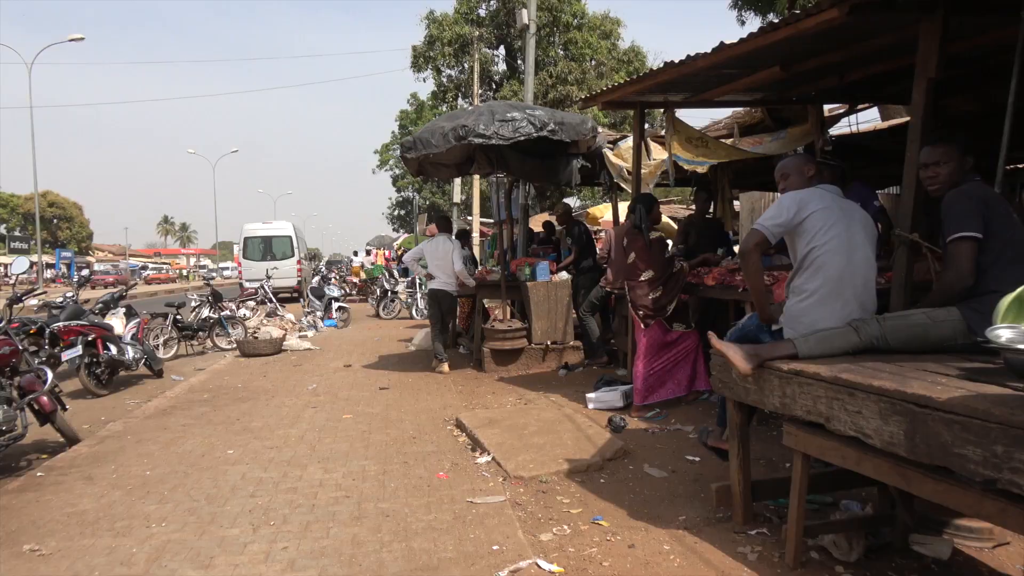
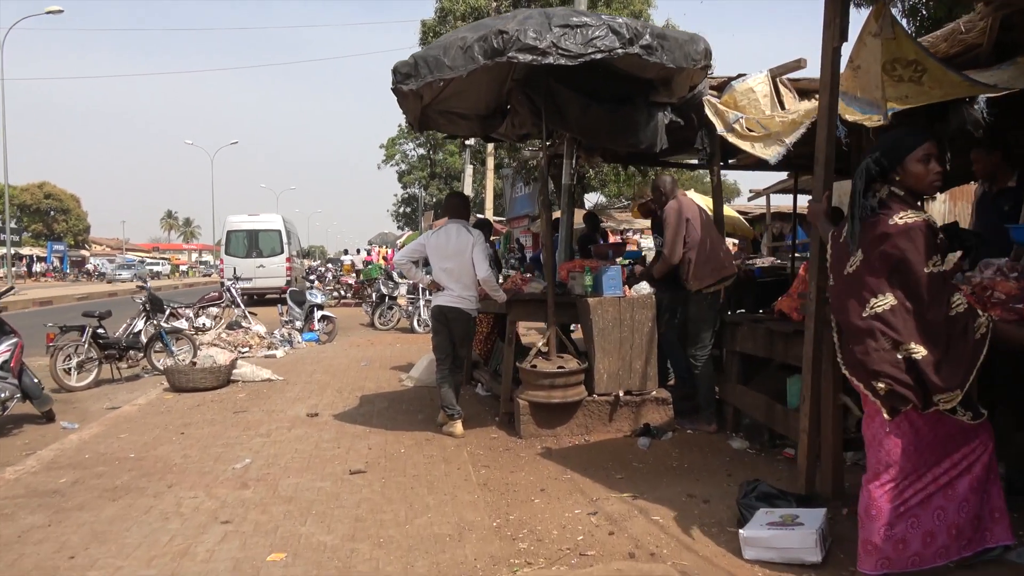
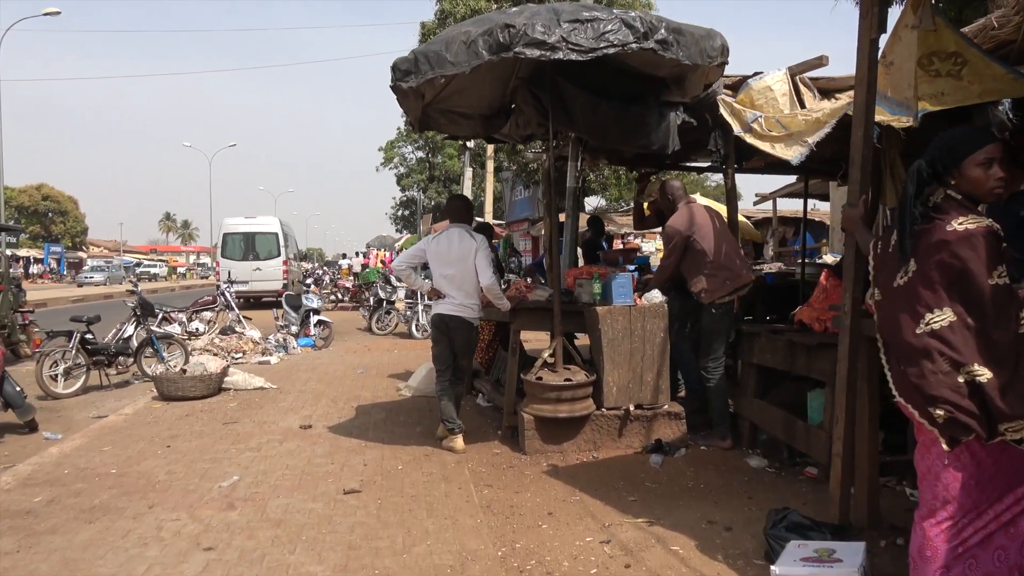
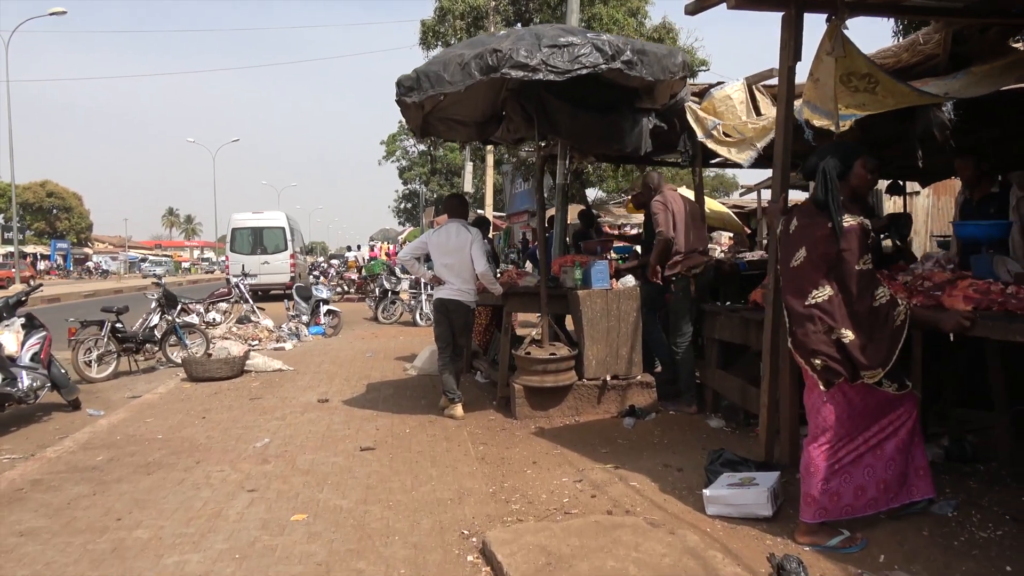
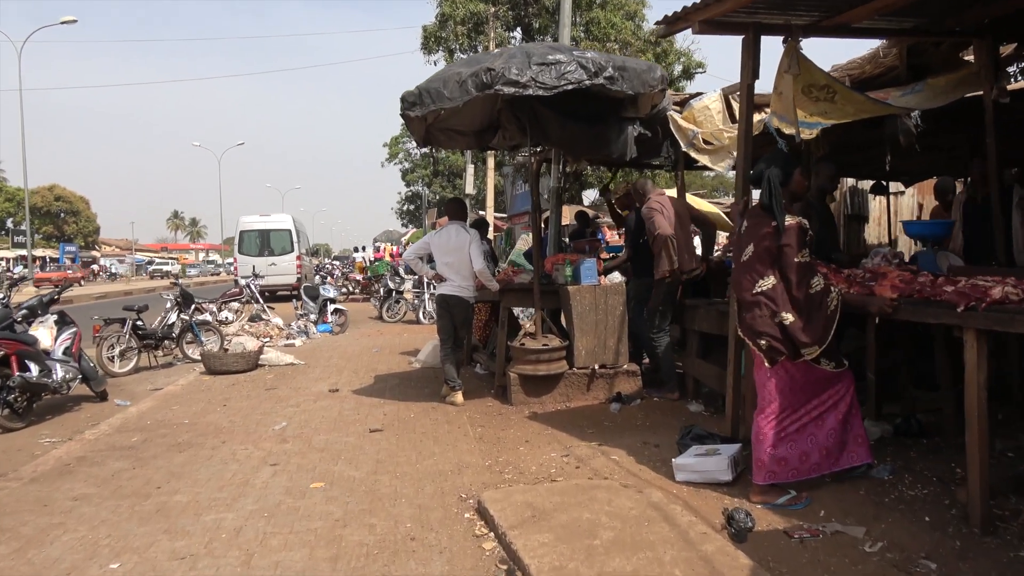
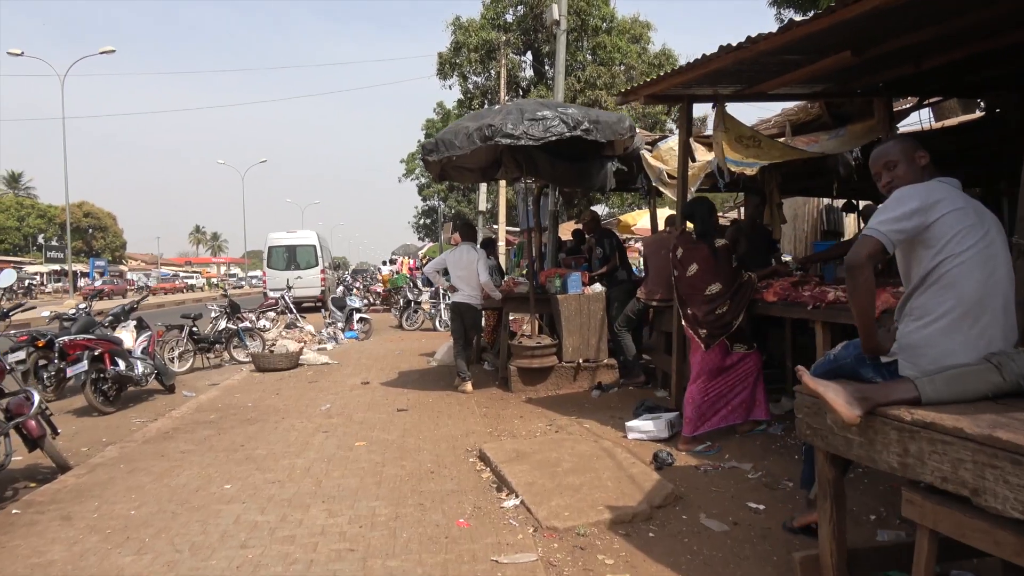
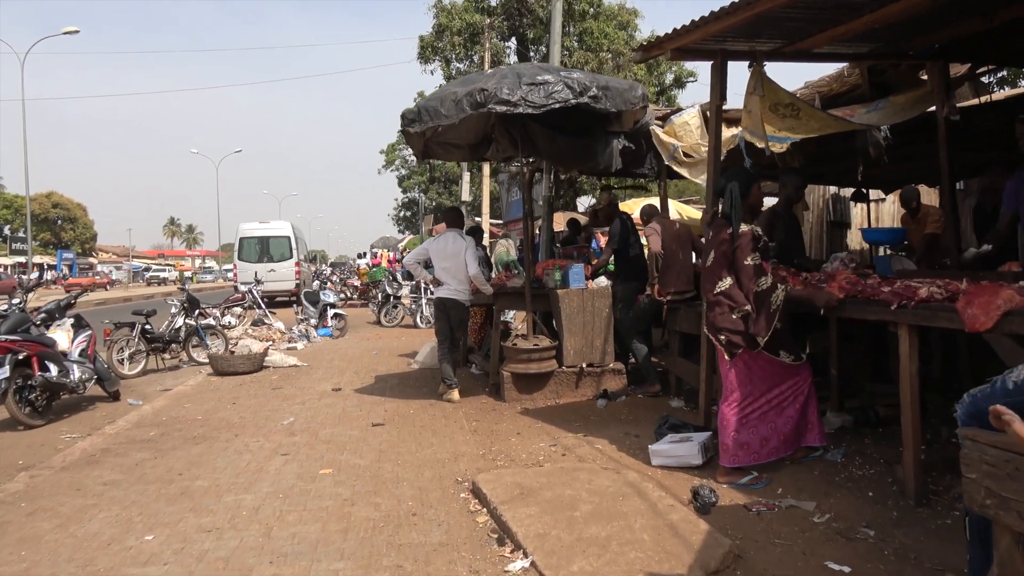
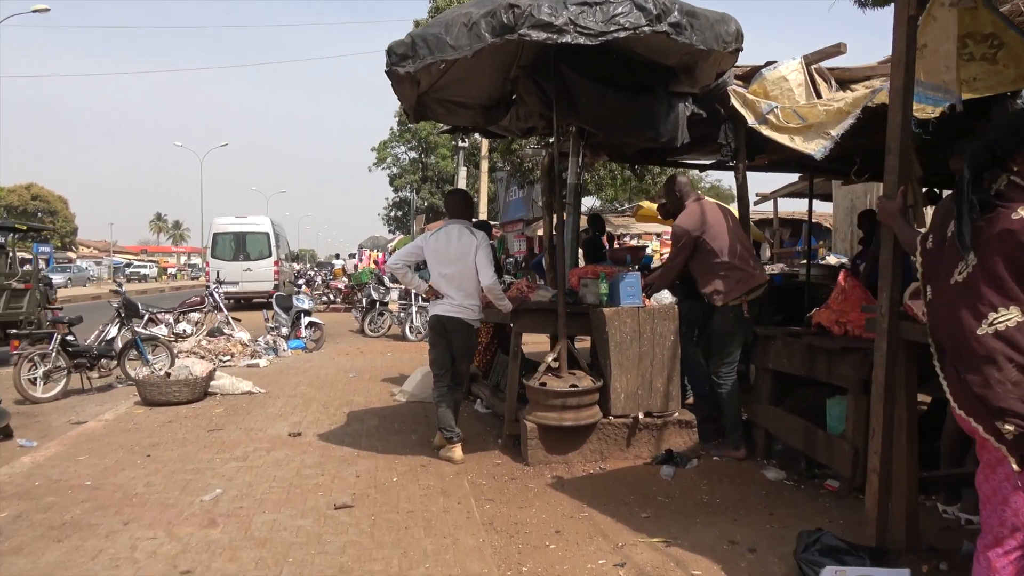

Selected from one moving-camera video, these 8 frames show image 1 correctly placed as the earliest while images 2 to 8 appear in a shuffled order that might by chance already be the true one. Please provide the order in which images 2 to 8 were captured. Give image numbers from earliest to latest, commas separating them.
6, 7, 5, 4, 2, 3, 8
